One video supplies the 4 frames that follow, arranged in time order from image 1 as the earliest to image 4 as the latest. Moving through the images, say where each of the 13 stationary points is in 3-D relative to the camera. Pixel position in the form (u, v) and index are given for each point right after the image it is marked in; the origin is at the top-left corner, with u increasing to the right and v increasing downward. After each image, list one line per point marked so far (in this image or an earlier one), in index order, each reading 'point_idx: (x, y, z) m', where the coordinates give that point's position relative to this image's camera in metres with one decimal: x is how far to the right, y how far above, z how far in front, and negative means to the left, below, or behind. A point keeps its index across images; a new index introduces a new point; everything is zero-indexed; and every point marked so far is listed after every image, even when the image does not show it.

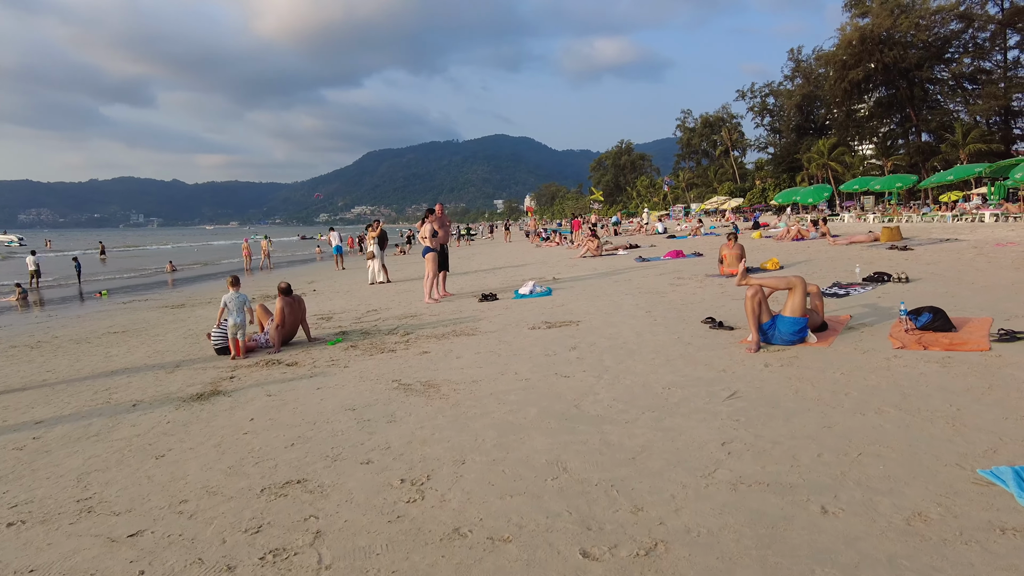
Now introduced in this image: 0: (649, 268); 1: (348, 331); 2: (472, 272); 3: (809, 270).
0: (+2.9, +0.4, +14.0) m
1: (-2.2, -0.6, +8.7) m
2: (-1.1, +0.4, +17.5) m
3: (+5.2, +0.3, +11.3) m
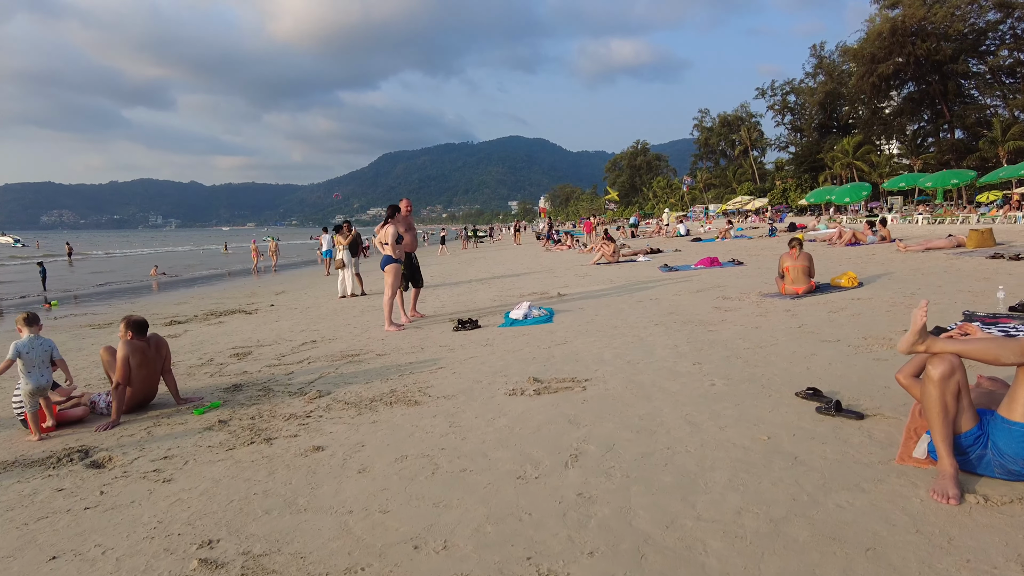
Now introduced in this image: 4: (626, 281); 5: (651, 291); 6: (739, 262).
0: (+2.8, +0.1, +11.1) m
1: (-2.4, -0.9, +5.9) m
2: (-1.1, +0.1, +14.7) m
3: (+5.0, 0.0, +8.4) m
4: (+2.1, +0.1, +12.1) m
5: (+2.2, 0.0, +10.3) m
6: (+4.6, +0.5, +13.4) m
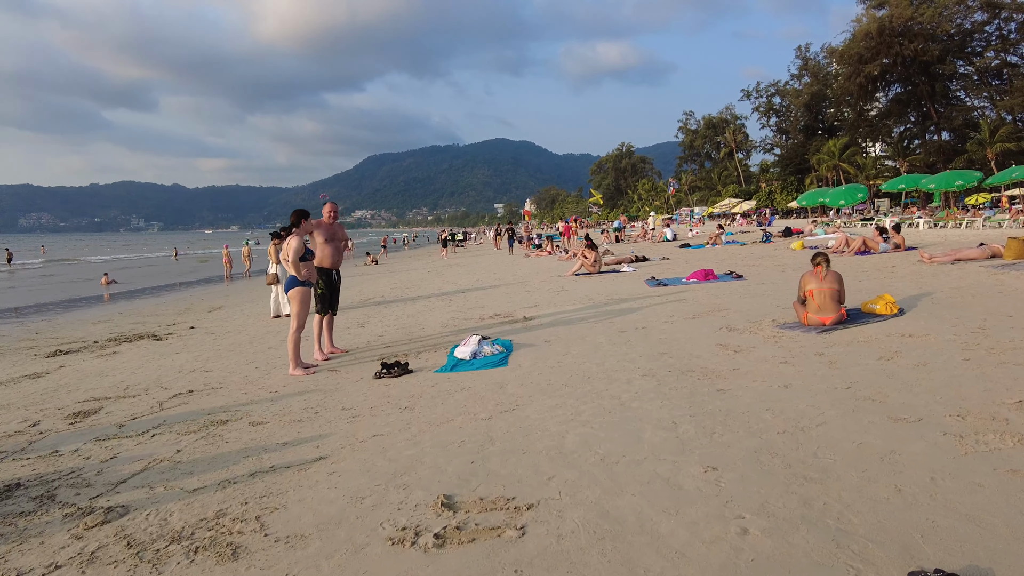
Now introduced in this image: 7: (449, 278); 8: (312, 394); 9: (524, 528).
0: (+2.2, -0.2, +9.2) m
1: (-2.9, -1.2, +3.9) m
2: (-1.8, -0.2, +12.7) m
3: (+4.5, -0.3, +6.5) m
4: (+1.5, -0.2, +10.2) m
5: (+1.6, -0.3, +8.4) m
6: (+4.0, +0.2, +11.5) m
7: (-1.9, +0.3, +19.1) m
8: (-1.7, -0.9, +5.7) m
9: (0.0, -1.0, +2.7) m
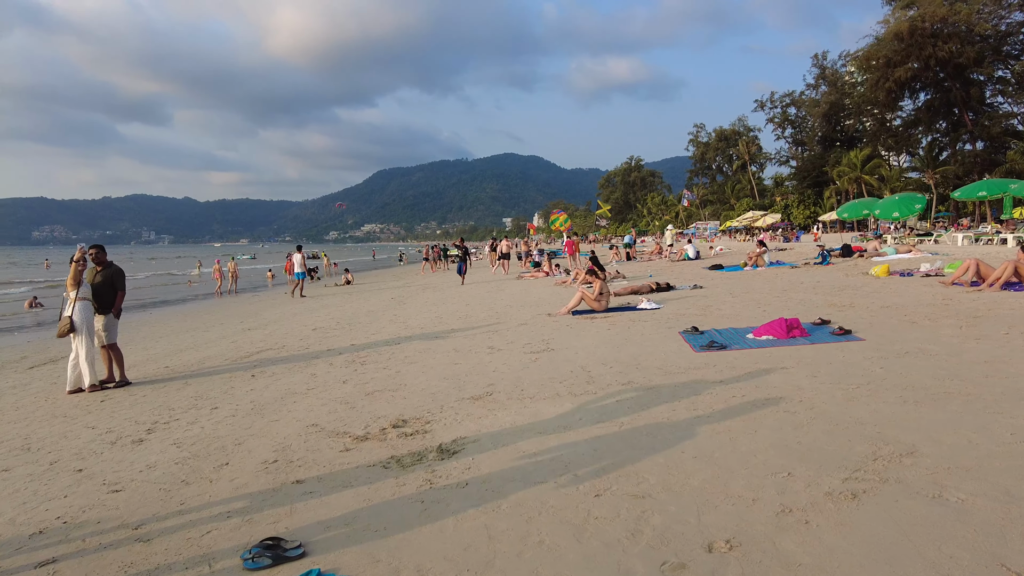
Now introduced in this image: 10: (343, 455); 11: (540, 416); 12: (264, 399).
0: (+1.6, -0.8, +4.3) m
1: (-3.6, -1.6, -0.9) m
2: (-2.3, -0.9, +7.9) m
3: (+3.8, -0.8, +1.7) m
4: (+0.9, -0.8, +5.4) m
5: (+1.0, -0.9, +3.6) m
6: (+3.4, -0.4, +6.7) m
7: (-2.3, -0.5, +14.3) m
8: (-2.4, -1.4, +0.9) m
9: (-0.6, -1.4, -2.1) m
10: (-1.1, -1.1, +4.1) m
11: (+0.2, -0.9, +4.6) m
12: (-2.4, -1.0, +6.1) m
